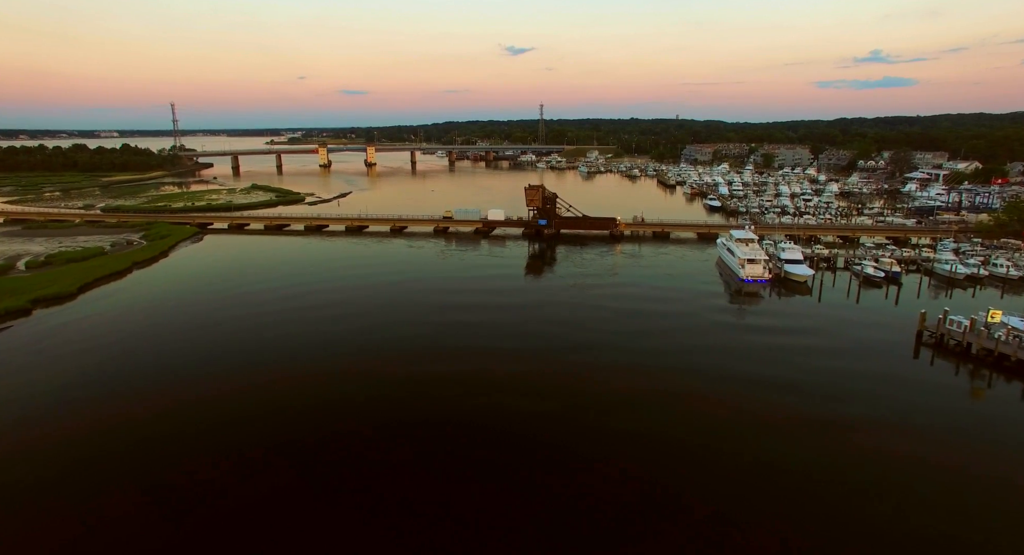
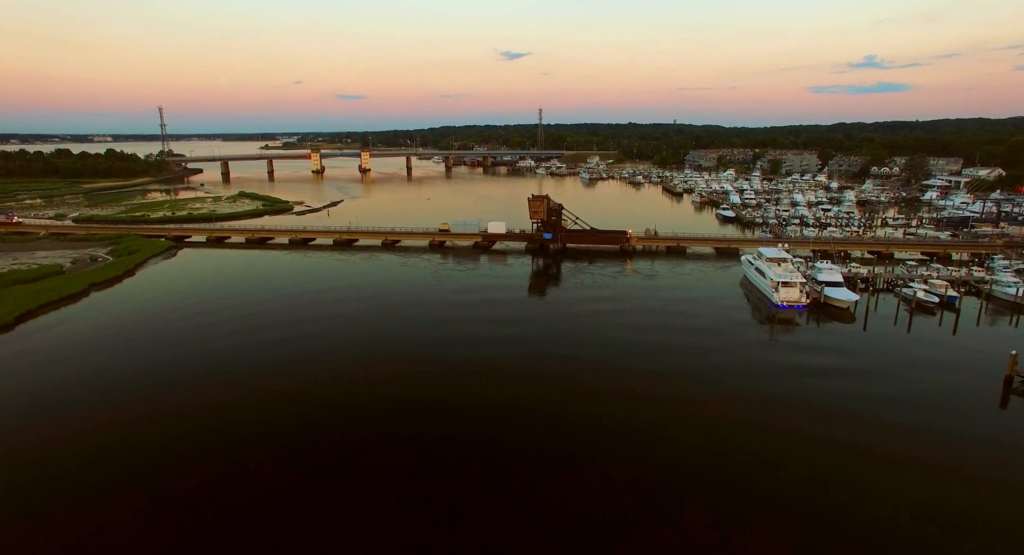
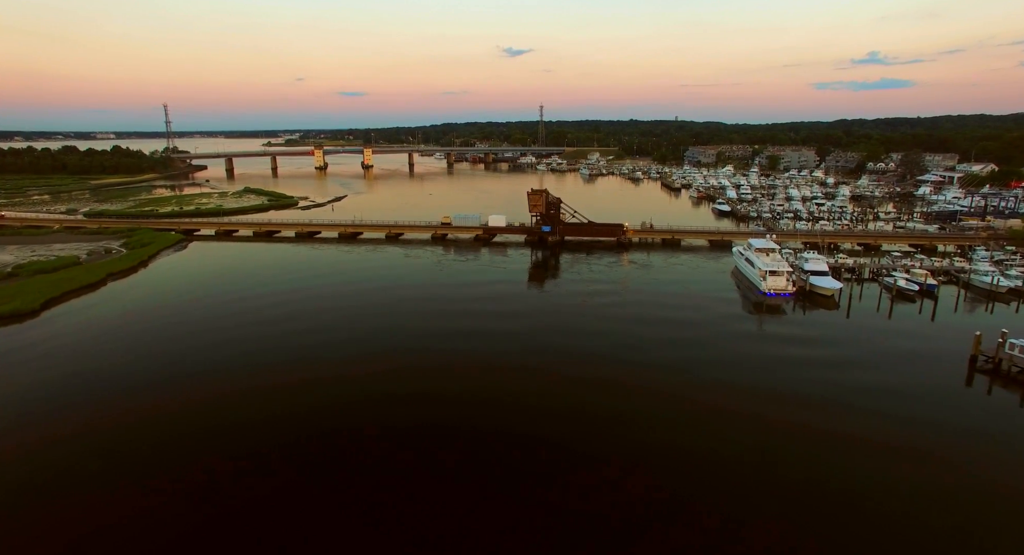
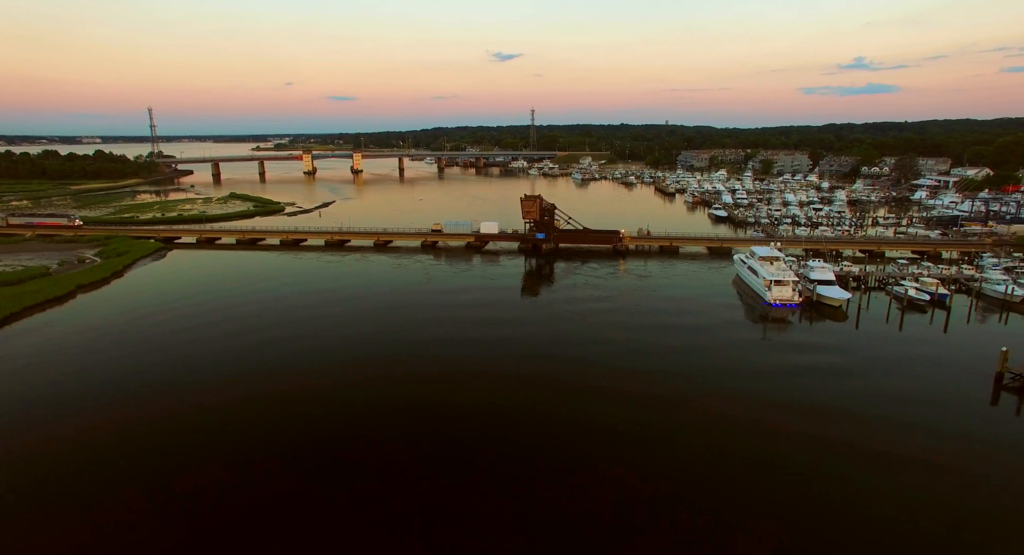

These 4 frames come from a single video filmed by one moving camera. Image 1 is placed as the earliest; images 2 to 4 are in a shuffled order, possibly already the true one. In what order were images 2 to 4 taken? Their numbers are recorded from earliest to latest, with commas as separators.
3, 2, 4
